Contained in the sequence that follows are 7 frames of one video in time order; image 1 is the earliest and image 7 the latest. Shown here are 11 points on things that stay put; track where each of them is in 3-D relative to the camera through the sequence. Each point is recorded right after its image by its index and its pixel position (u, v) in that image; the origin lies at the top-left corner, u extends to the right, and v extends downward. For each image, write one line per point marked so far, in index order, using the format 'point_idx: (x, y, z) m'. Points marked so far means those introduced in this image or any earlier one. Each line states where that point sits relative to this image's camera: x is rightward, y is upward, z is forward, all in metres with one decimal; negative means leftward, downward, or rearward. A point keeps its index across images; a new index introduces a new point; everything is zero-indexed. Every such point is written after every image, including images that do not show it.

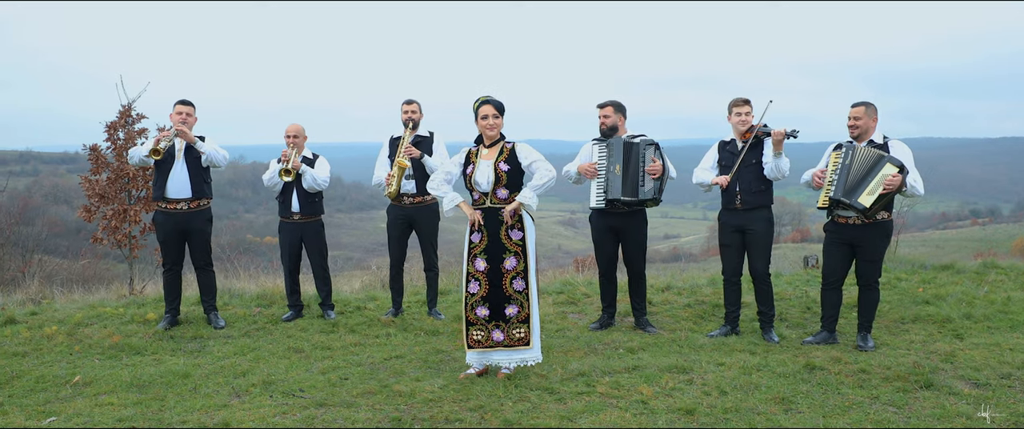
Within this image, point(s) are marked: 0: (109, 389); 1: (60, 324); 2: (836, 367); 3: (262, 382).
0: (-3.4, -1.5, +6.0) m
1: (-4.9, -1.2, +7.6) m
2: (+2.8, -1.3, +6.1) m
3: (-2.2, -1.4, +6.1) m
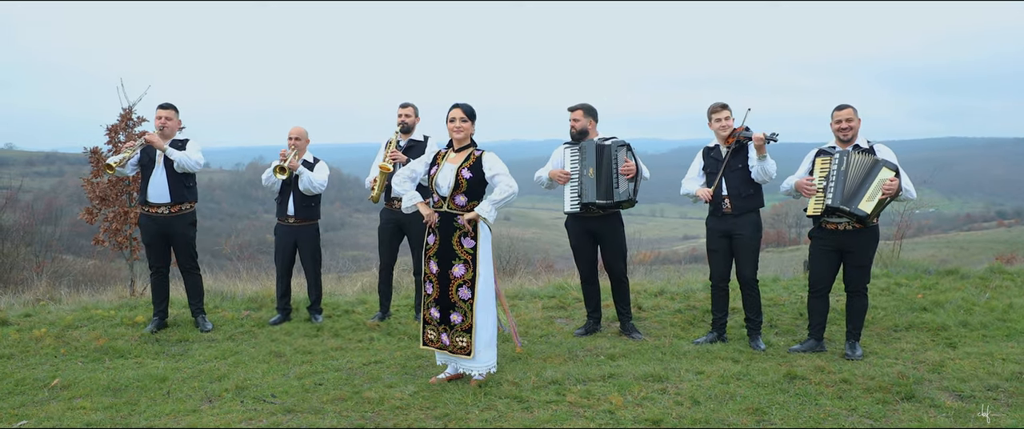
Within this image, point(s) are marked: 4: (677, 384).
0: (-3.6, -1.5, +6.0) m
1: (-5.0, -1.2, +7.7) m
2: (+2.5, -1.3, +5.9) m
3: (-2.4, -1.5, +6.1) m
4: (+1.3, -1.4, +5.8) m
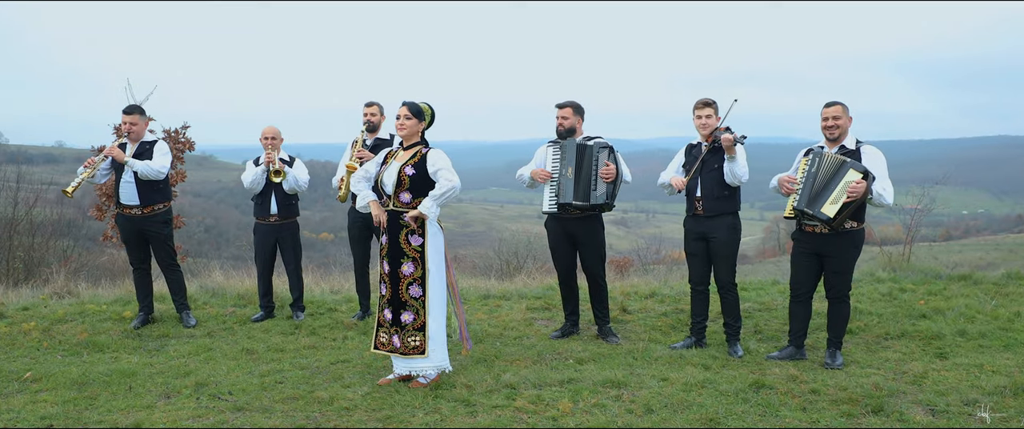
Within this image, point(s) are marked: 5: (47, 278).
0: (-3.9, -1.5, +6.1) m
1: (-5.2, -1.2, +7.9) m
2: (+2.2, -1.4, +5.6) m
3: (-2.7, -1.5, +6.1) m
4: (+1.0, -1.4, +5.6) m
5: (-8.5, -1.2, +13.0) m
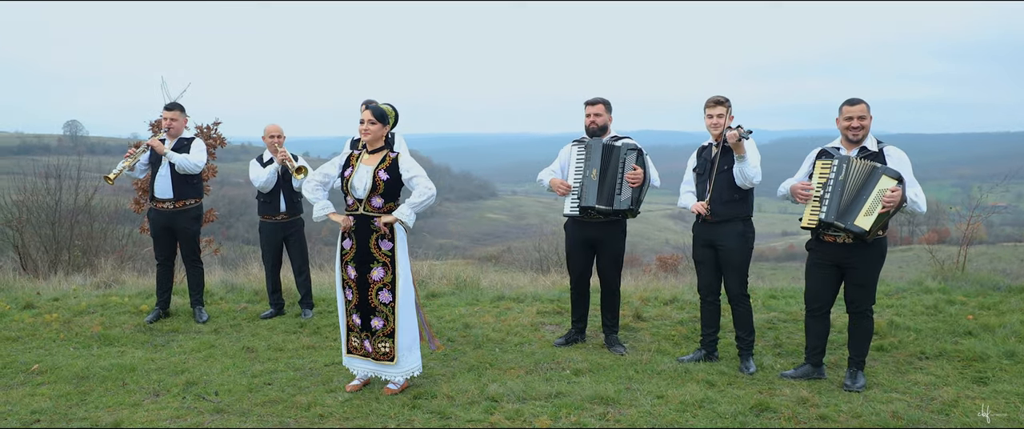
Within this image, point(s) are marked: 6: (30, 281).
0: (-4.0, -1.4, +6.2) m
1: (-5.1, -1.1, +8.2) m
2: (+2.0, -1.4, +5.1) m
3: (-2.8, -1.4, +6.1) m
4: (+0.8, -1.4, +5.2) m
5: (-7.8, -1.0, +13.5) m
6: (-7.8, -1.1, +11.4) m
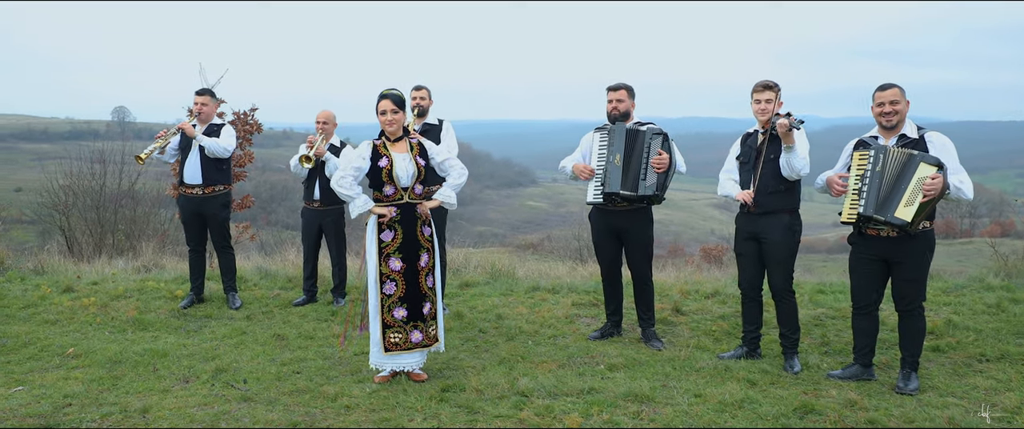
0: (-3.7, -1.3, +6.3) m
1: (-4.7, -0.9, +8.2) m
2: (+2.2, -1.3, +4.8) m
3: (-2.5, -1.3, +6.1) m
4: (+1.0, -1.3, +4.9) m
5: (-7.2, -0.7, +13.7) m
6: (-7.2, -0.8, +11.7) m
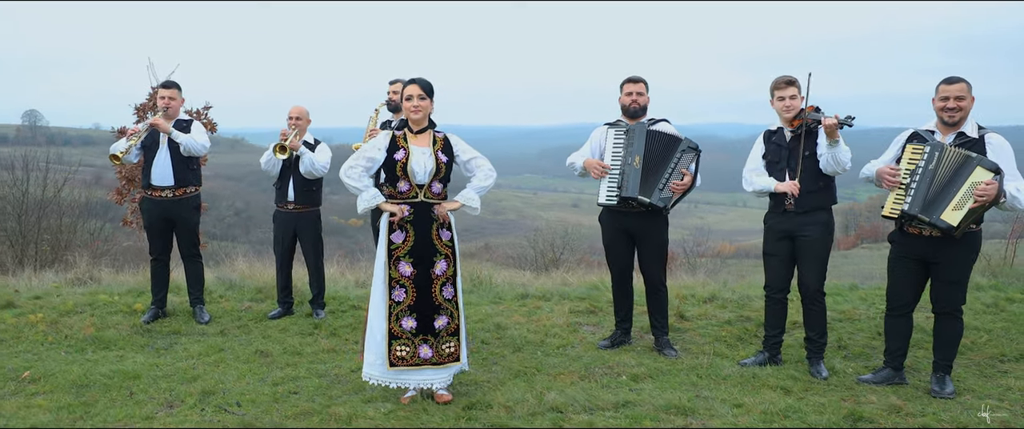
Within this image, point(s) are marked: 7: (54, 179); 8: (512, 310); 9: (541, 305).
0: (-3.6, -1.4, +5.5) m
1: (-4.8, -1.0, +7.4) m
2: (+2.5, -1.3, +4.6) m
3: (-2.4, -1.4, +5.4) m
4: (+1.3, -1.4, +4.7) m
5: (-7.8, -0.9, +12.6) m
6: (-7.6, -0.9, +10.5) m
7: (-9.4, +0.7, +14.5) m
8: (0.0, -1.0, +7.6) m
9: (+0.3, -1.0, +7.8) m
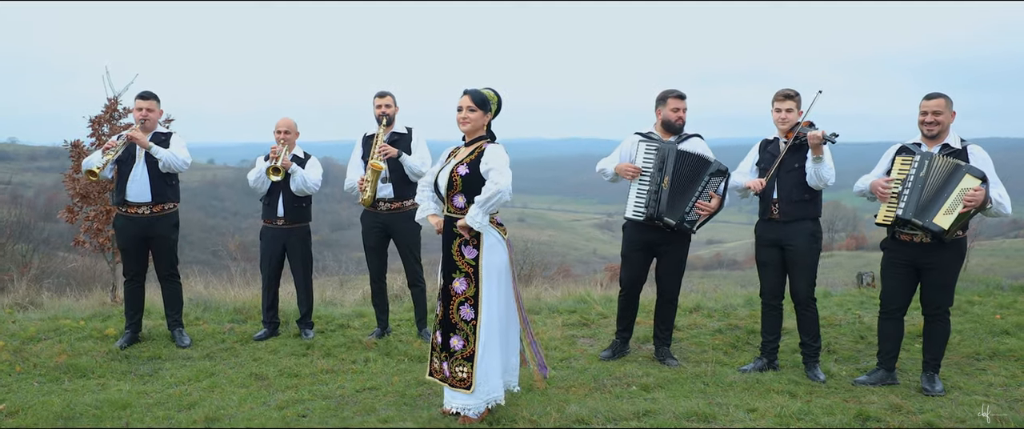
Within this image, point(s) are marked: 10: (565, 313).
0: (-3.5, -1.5, +5.1) m
1: (-4.9, -1.2, +6.9) m
2: (+2.7, -1.4, +4.9) m
3: (-2.3, -1.5, +5.2) m
4: (+1.5, -1.4, +4.8) m
5: (-8.4, -1.2, +11.7) m
6: (-8.0, -1.2, +9.7) m
7: (-10.2, +0.3, +13.6) m
8: (-0.1, -1.2, +7.6) m
9: (+0.2, -1.2, +7.9) m
10: (+0.6, -1.1, +8.2) m
